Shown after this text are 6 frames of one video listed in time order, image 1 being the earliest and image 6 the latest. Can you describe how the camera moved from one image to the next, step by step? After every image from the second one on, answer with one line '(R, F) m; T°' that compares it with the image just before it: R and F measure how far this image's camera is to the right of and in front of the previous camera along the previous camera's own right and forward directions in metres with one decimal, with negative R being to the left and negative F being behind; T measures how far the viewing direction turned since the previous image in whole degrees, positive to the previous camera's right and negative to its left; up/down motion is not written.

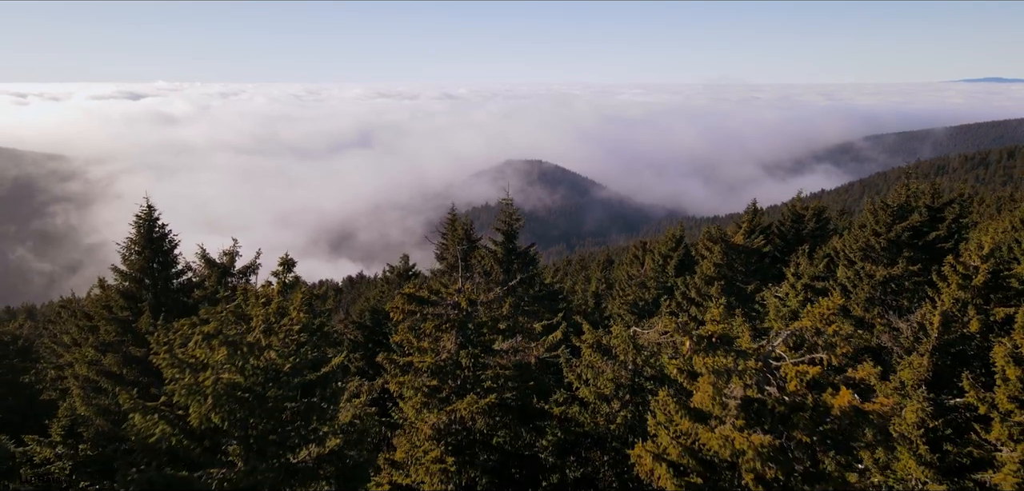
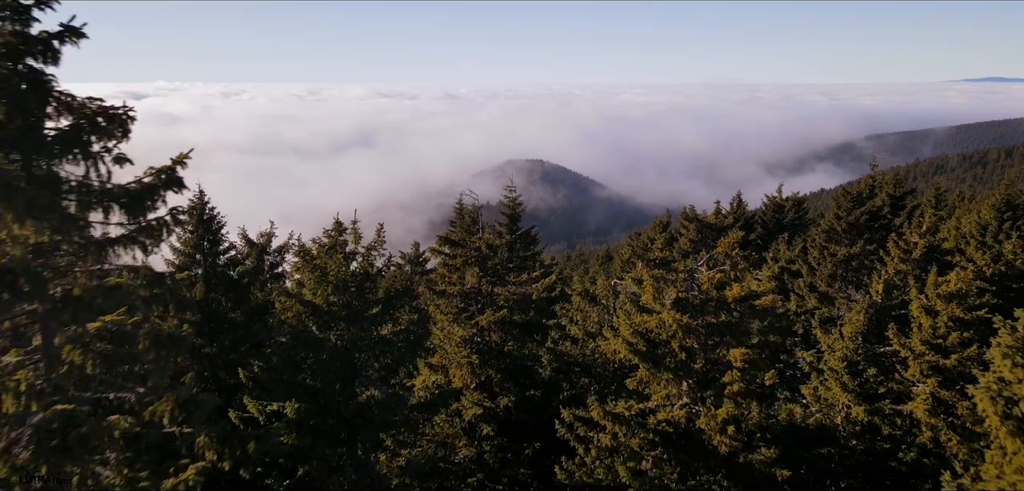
(-0.1, -4.2) m; 0°
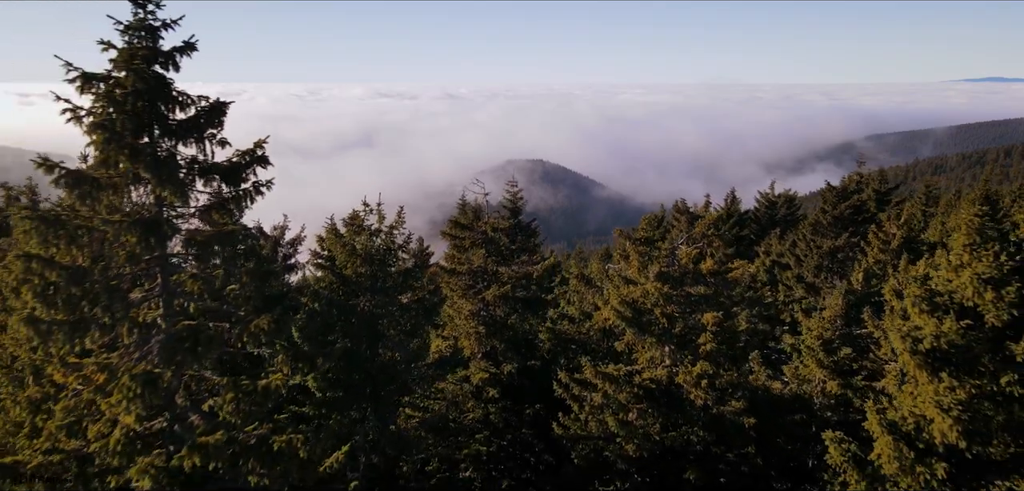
(-0.1, -1.8) m; 0°
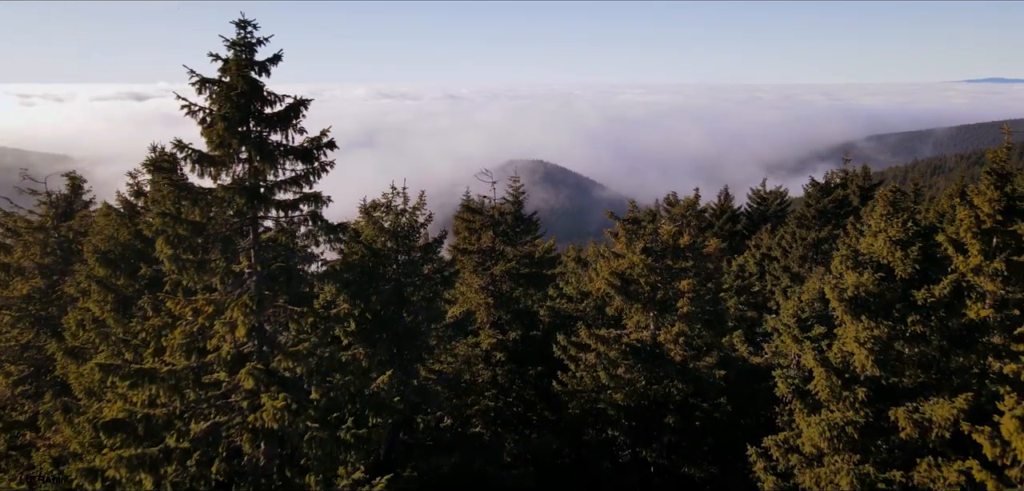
(-0.1, -2.3) m; 0°
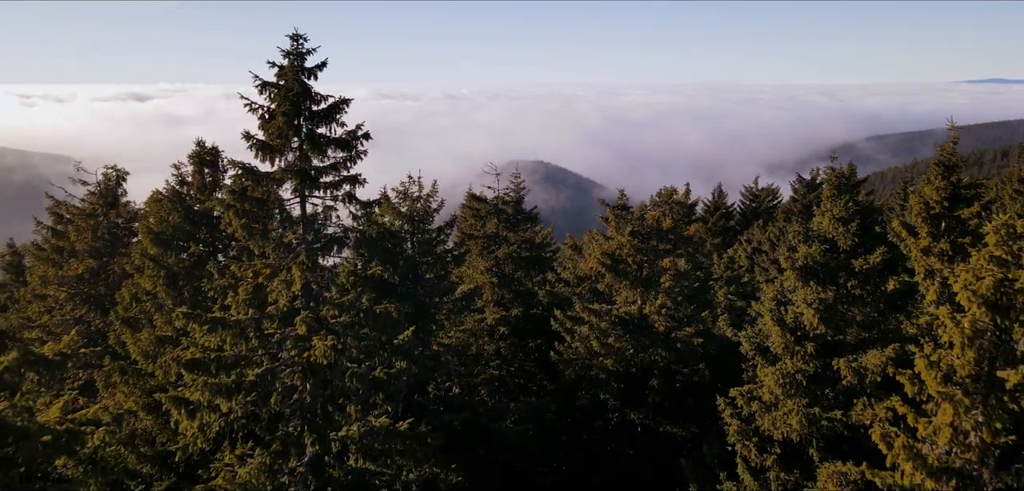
(-0.1, -2.1) m; 0°
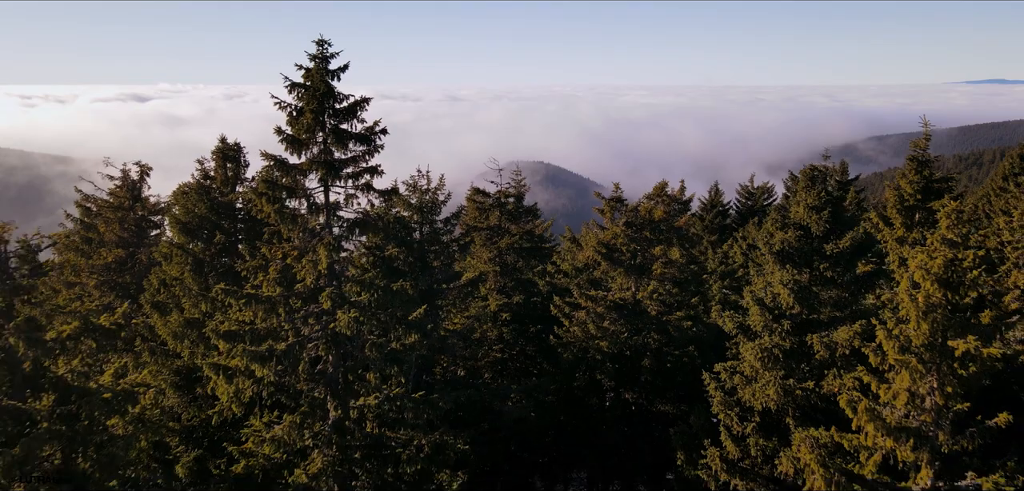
(-0.1, -1.3) m; 0°
